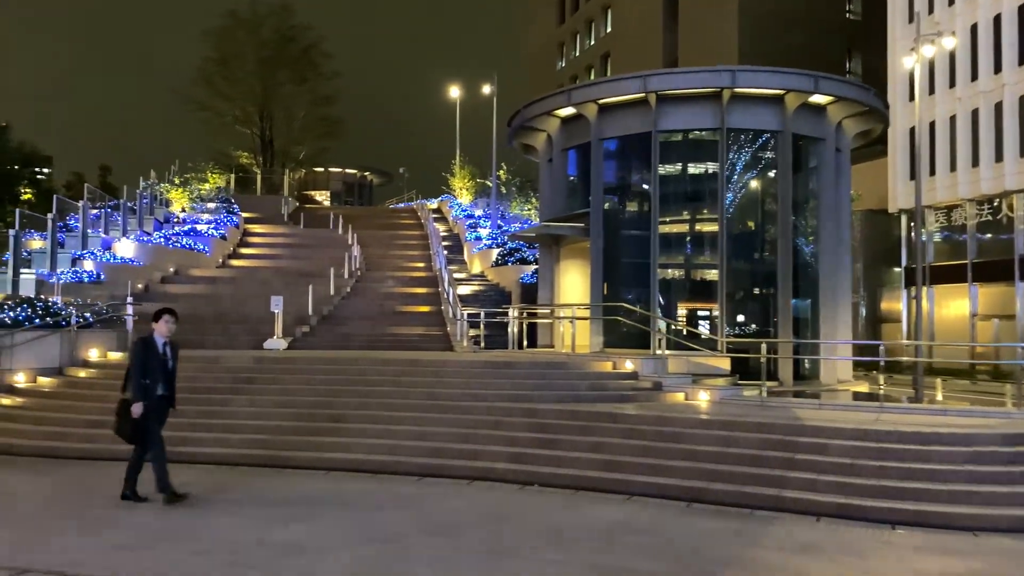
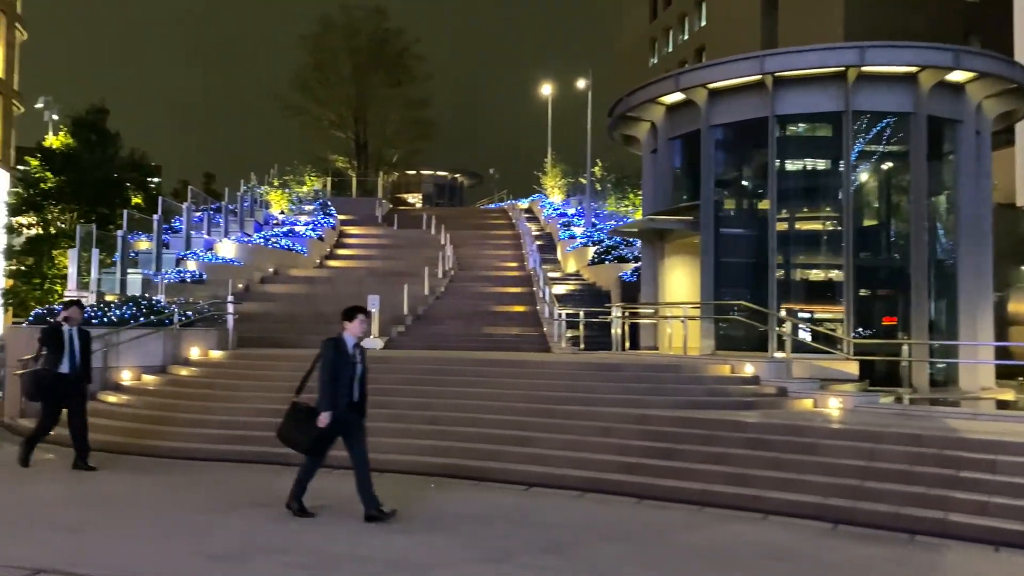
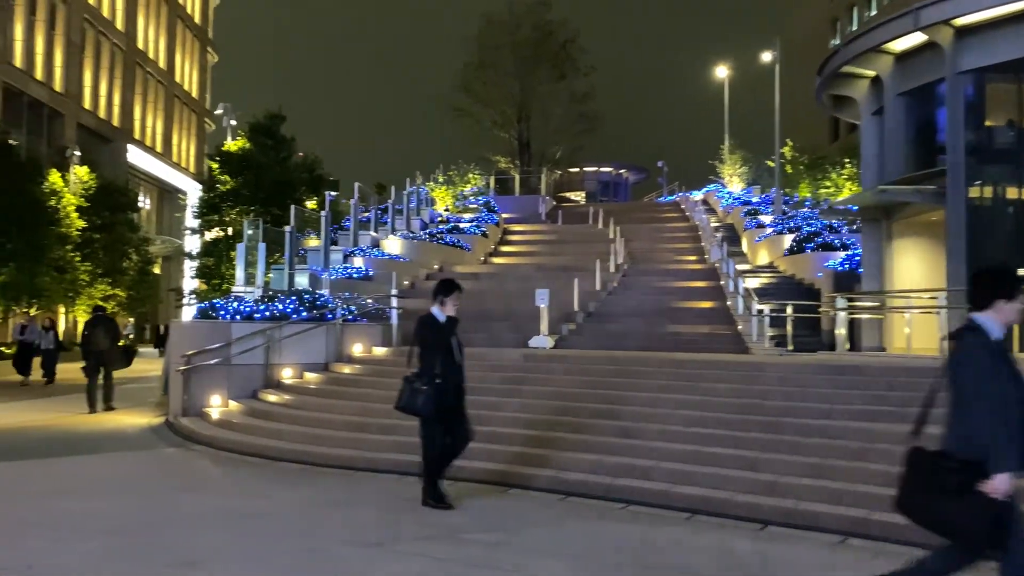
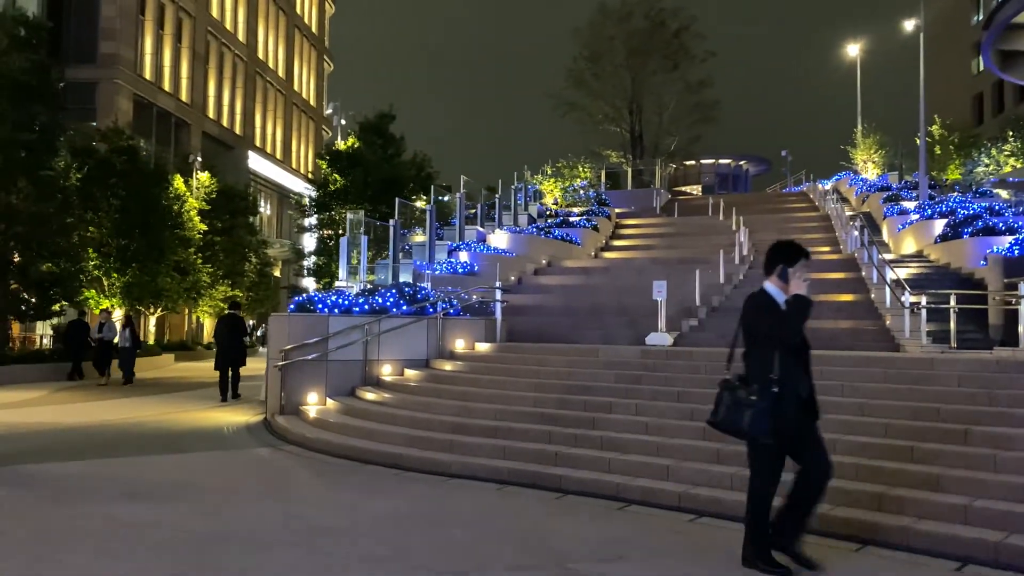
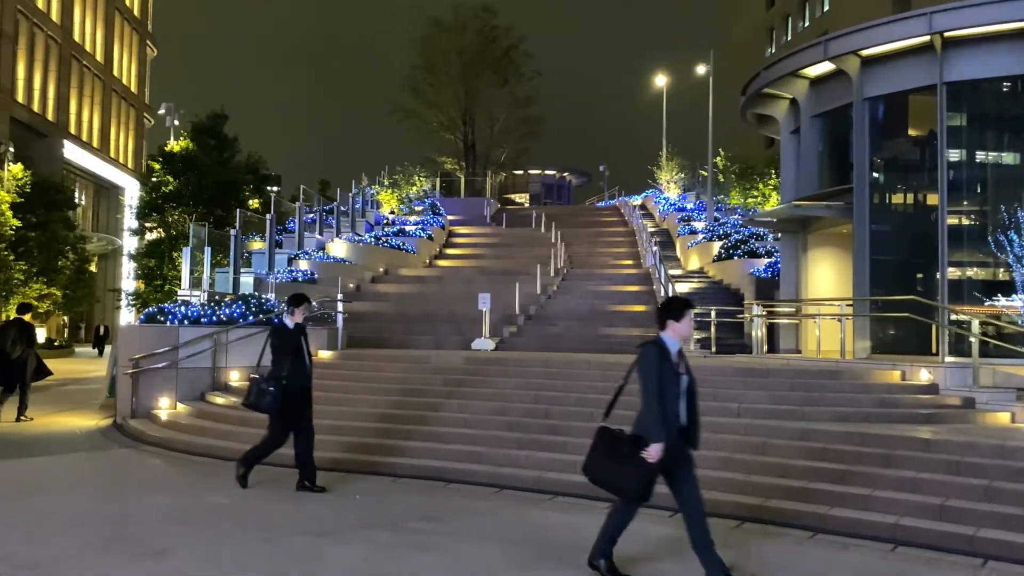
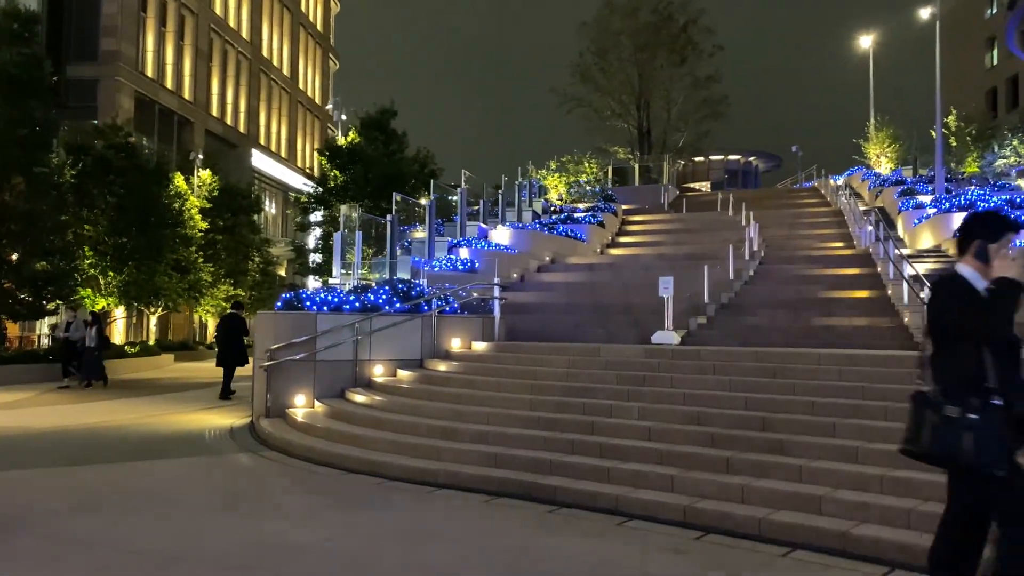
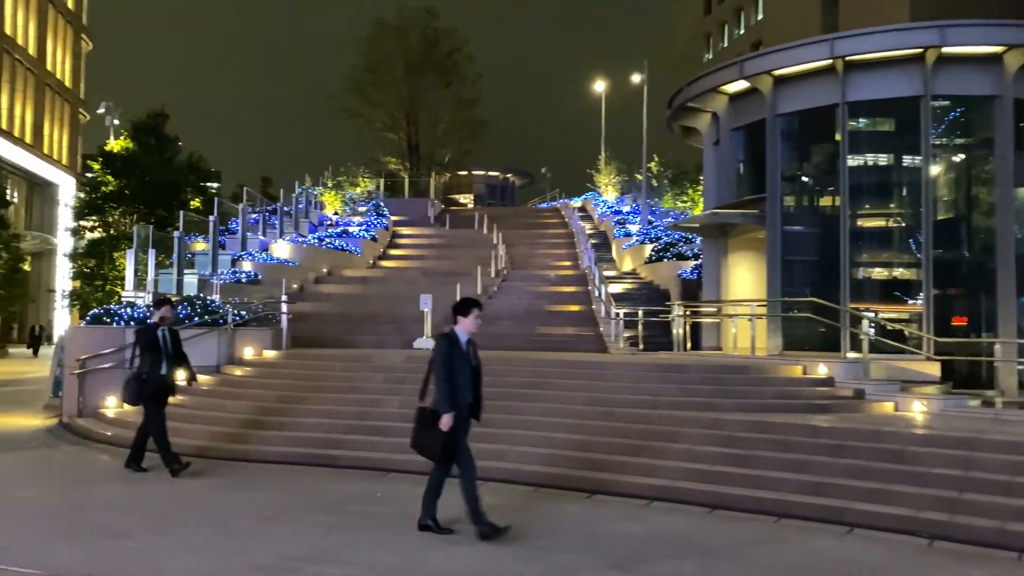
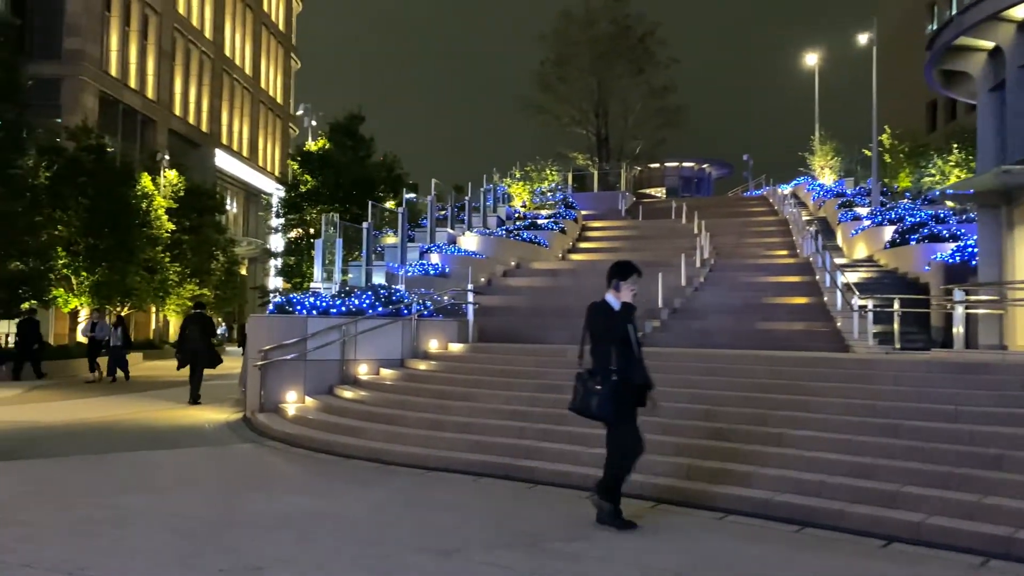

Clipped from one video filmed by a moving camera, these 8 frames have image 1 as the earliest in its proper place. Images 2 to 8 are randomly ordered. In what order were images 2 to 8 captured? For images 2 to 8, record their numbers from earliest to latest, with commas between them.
2, 7, 5, 3, 8, 4, 6
